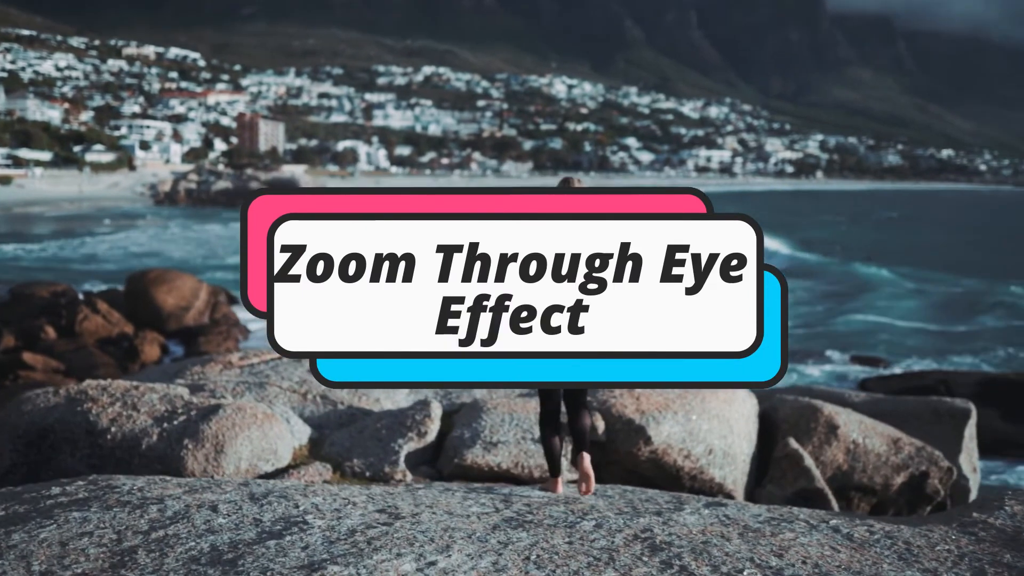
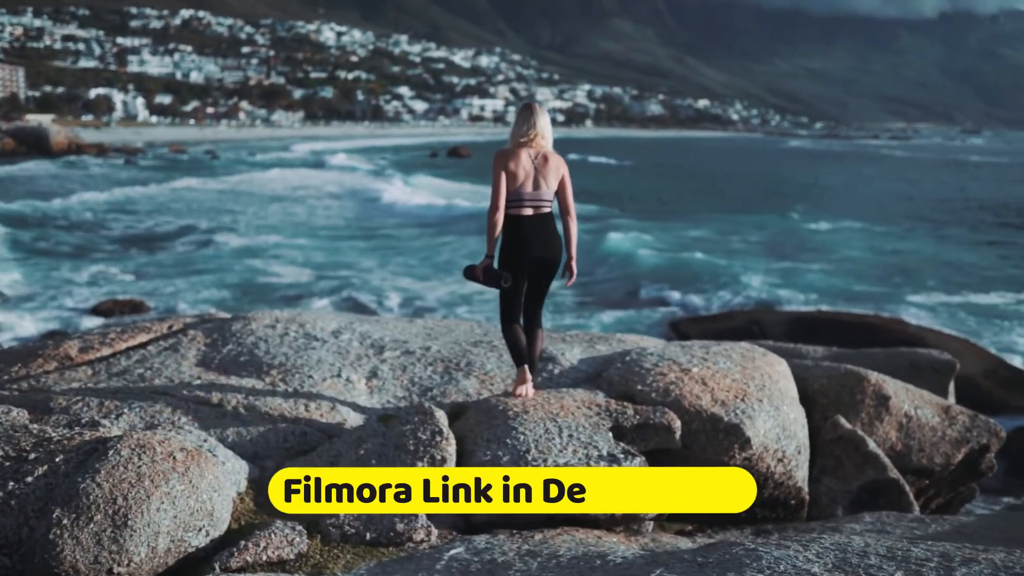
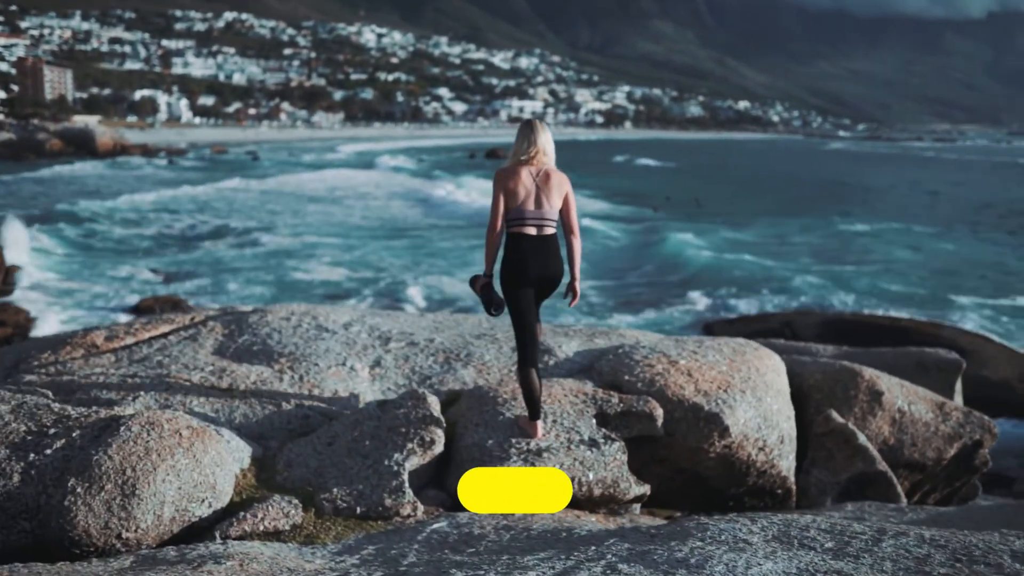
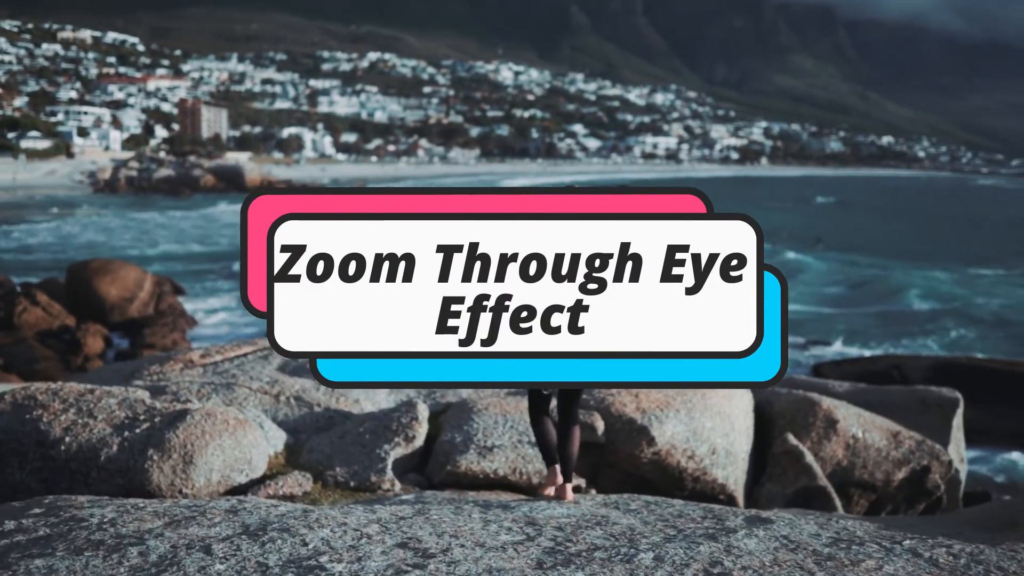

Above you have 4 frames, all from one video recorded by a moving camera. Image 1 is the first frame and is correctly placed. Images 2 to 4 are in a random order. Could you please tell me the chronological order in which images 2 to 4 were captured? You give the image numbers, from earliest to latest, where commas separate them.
4, 3, 2
